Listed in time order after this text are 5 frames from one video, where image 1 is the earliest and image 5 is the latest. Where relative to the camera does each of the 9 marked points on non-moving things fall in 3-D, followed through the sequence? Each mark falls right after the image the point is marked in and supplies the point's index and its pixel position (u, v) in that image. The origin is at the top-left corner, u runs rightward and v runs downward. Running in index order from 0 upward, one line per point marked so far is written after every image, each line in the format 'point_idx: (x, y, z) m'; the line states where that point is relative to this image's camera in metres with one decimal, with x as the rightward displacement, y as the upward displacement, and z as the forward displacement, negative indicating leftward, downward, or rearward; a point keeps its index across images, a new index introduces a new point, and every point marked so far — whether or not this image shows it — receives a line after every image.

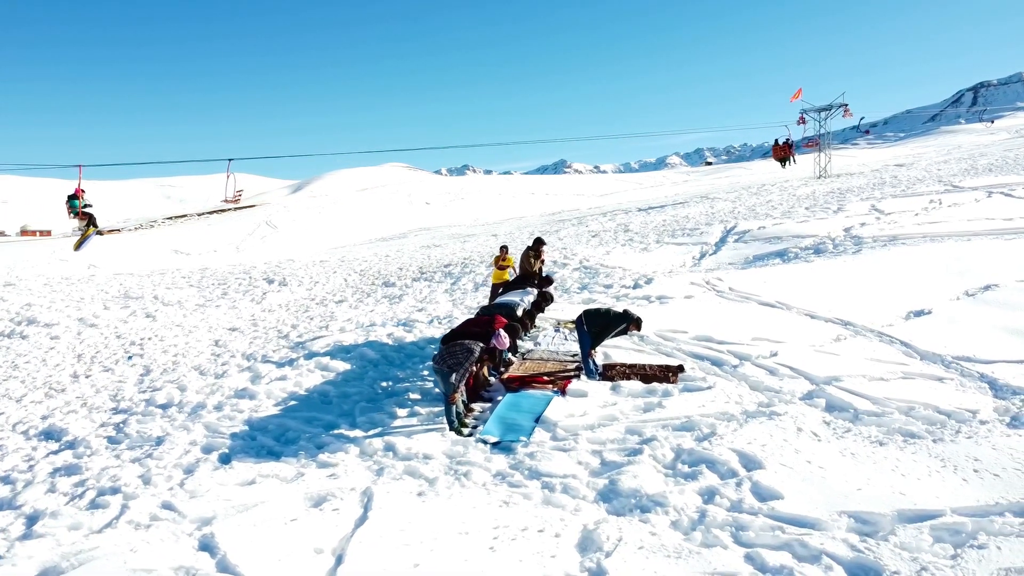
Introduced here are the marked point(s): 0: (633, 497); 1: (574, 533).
0: (+1.0, -1.8, +6.9) m
1: (+0.5, -1.9, +6.4) m
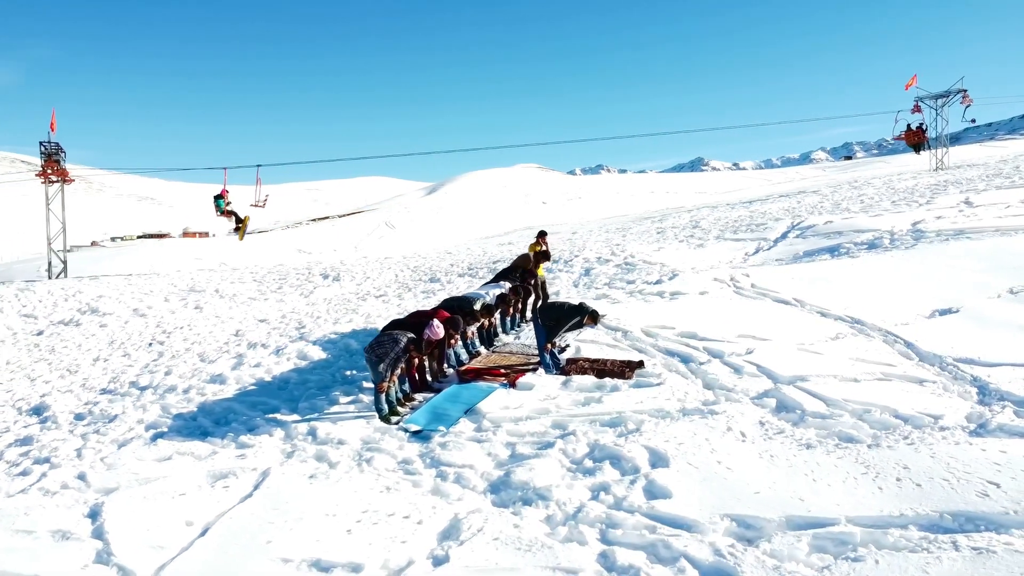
0: (+0.1, -1.7, +6.9) m
1: (-0.6, -1.8, +6.4) m
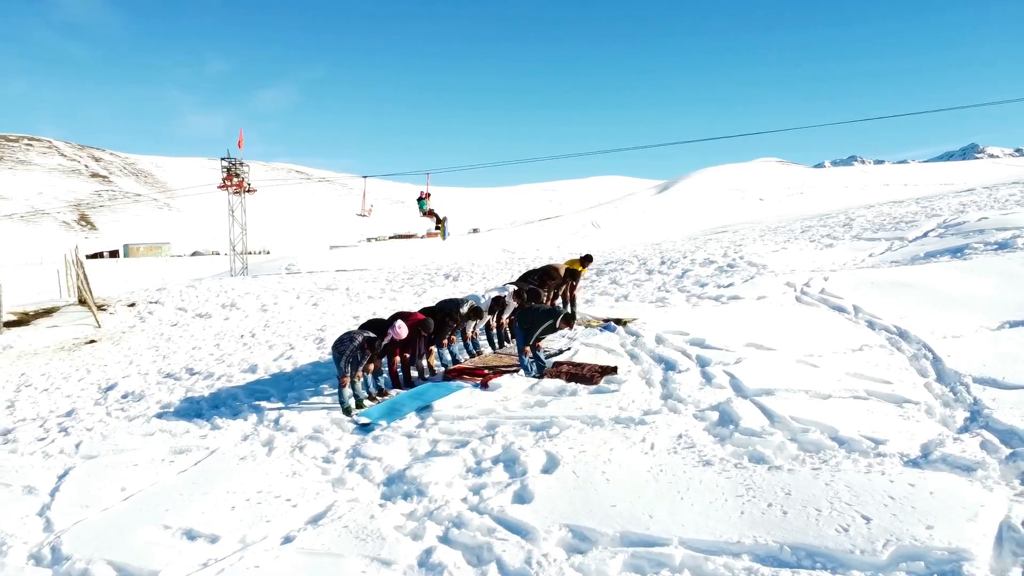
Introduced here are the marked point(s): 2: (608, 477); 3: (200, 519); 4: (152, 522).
0: (-0.9, -1.7, +7.2) m
1: (-1.7, -1.9, +6.9) m
2: (+0.8, -1.6, +6.8) m
3: (-2.6, -1.9, +6.8) m
4: (-3.0, -2.0, +6.8) m
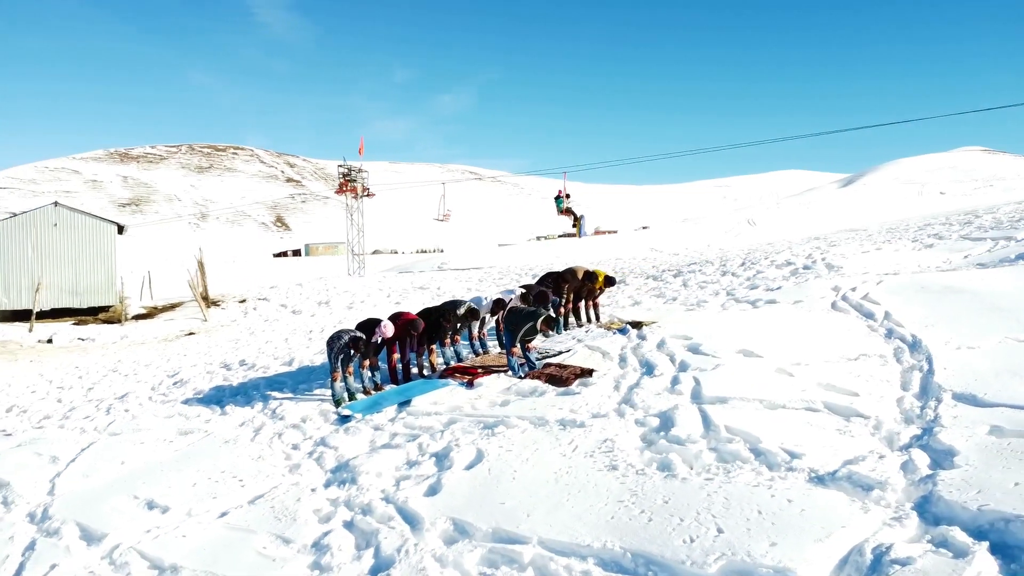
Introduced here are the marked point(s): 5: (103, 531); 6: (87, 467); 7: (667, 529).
0: (-1.6, -1.8, +7.8) m
1: (-2.4, -1.9, +7.7) m
2: (+0.1, -1.6, +7.1) m
3: (-3.3, -1.9, +7.7) m
4: (-3.7, -2.0, +7.8) m
5: (-3.6, -2.1, +7.1) m
6: (-4.4, -1.9, +8.5) m
7: (+1.1, -1.7, +5.8) m
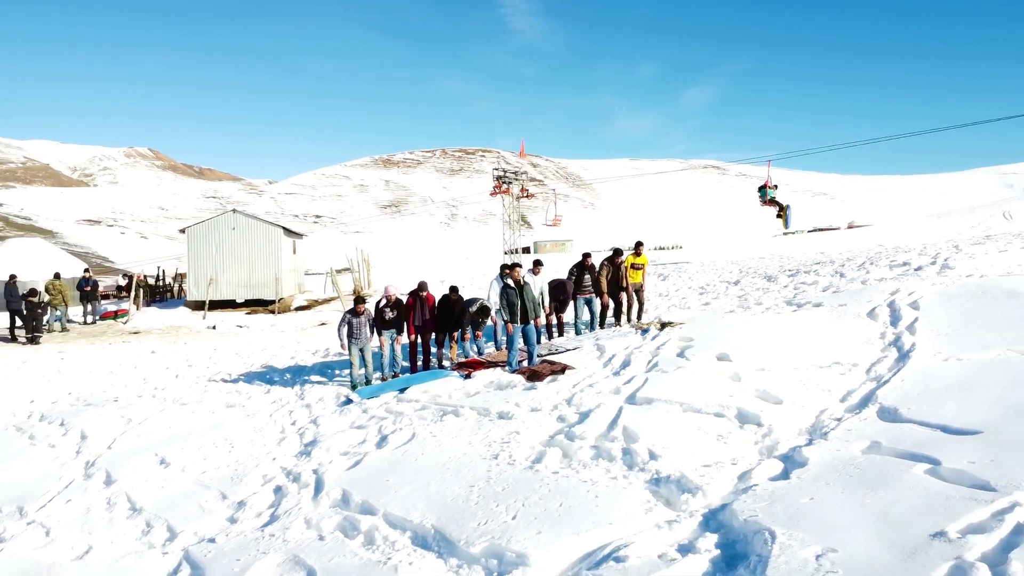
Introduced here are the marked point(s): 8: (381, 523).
0: (-2.2, -1.8, +9.0) m
1: (-3.0, -1.9, +9.1) m
2: (-0.9, -1.6, +7.8) m
3: (-3.9, -1.9, +9.4) m
4: (-4.2, -1.9, +9.6) m
5: (-4.3, -2.1, +8.9) m
6: (-4.7, -1.8, +10.5) m
7: (-0.2, -1.7, +6.2) m
8: (-1.0, -1.9, +6.5) m
